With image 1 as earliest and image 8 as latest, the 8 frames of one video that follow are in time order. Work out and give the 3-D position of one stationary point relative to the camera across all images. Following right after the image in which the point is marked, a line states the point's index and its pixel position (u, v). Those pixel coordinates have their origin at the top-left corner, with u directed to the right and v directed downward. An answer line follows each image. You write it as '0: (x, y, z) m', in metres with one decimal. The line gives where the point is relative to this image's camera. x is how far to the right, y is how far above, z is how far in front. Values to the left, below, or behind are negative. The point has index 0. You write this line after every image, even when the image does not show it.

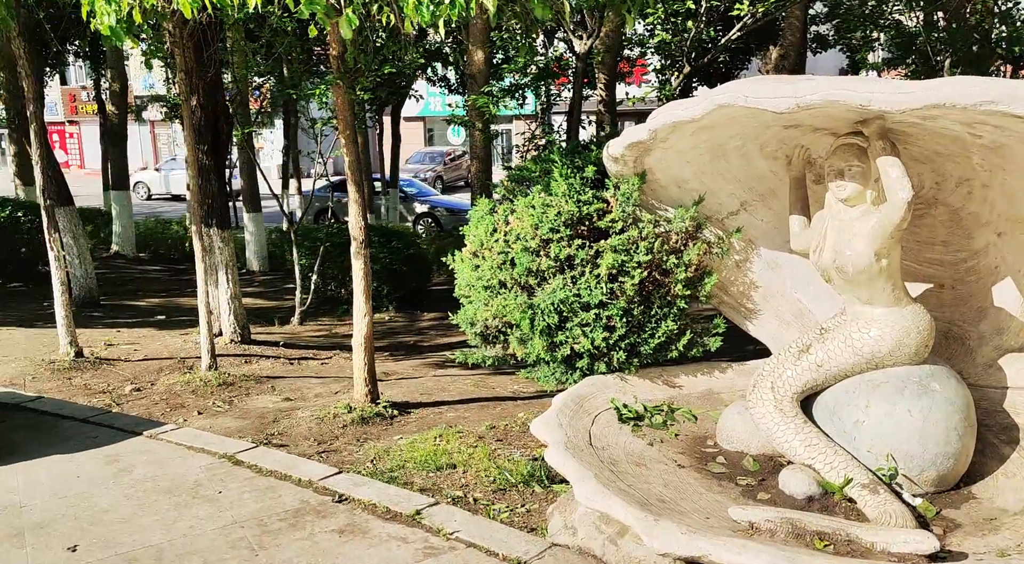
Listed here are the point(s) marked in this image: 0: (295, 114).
0: (-2.4, +2.0, +12.0) m
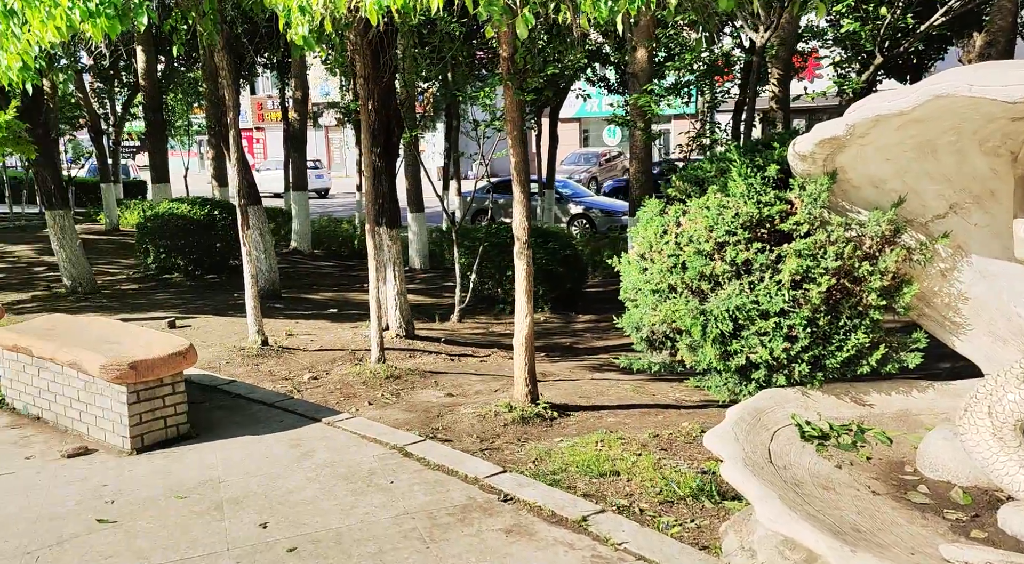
0: (-0.6, +2.0, +12.2) m
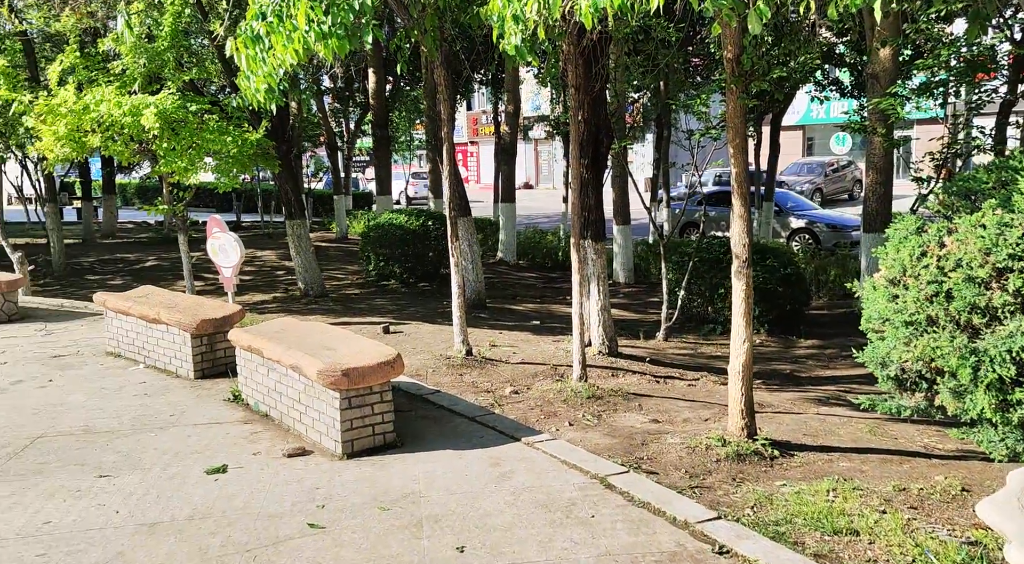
0: (+1.8, +1.8, +11.9) m
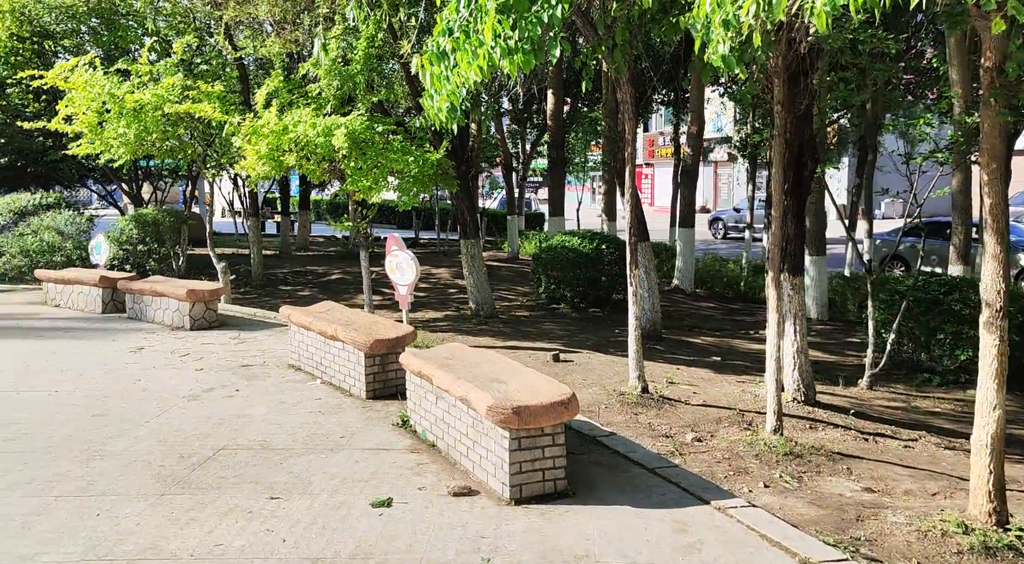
0: (+3.8, +1.4, +11.2) m
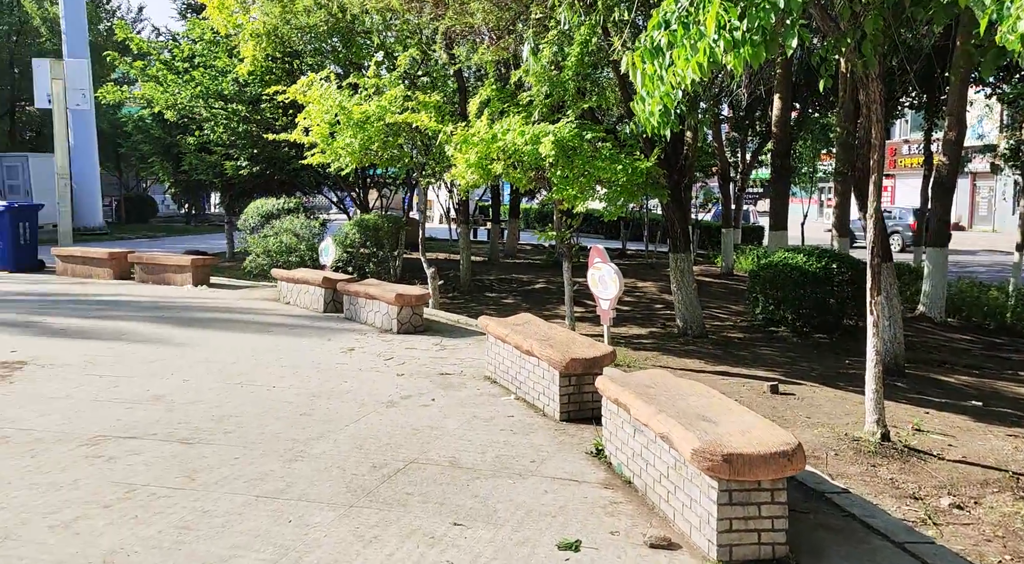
0: (+5.9, +1.1, +9.7) m
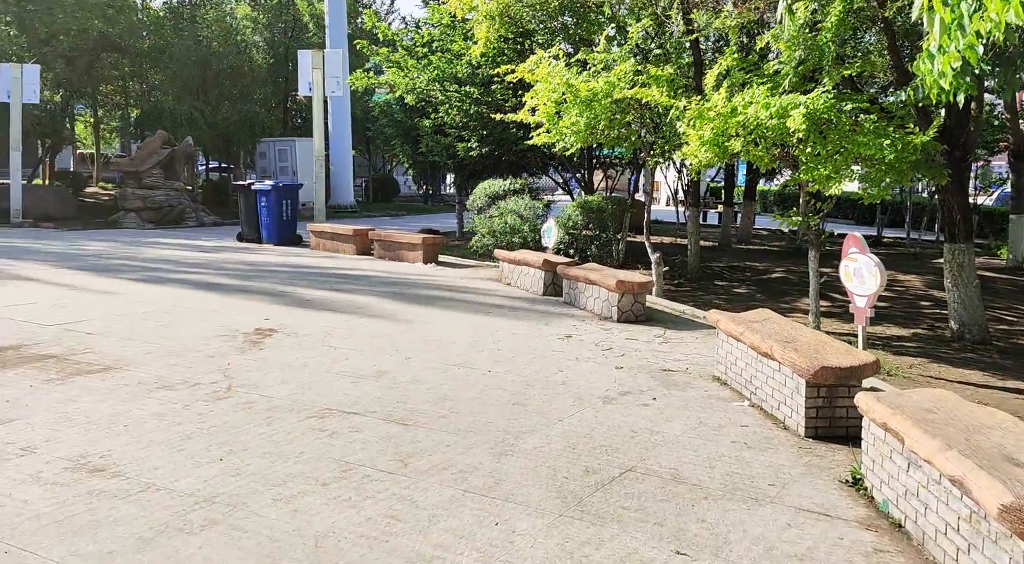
0: (+7.8, +1.0, +7.5) m
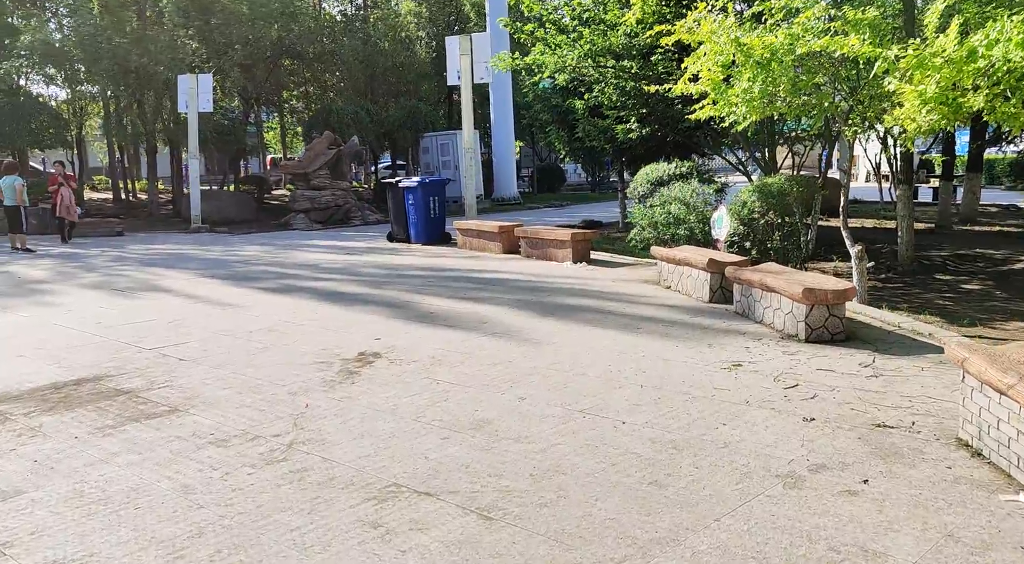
0: (+8.4, +1.1, +4.0) m
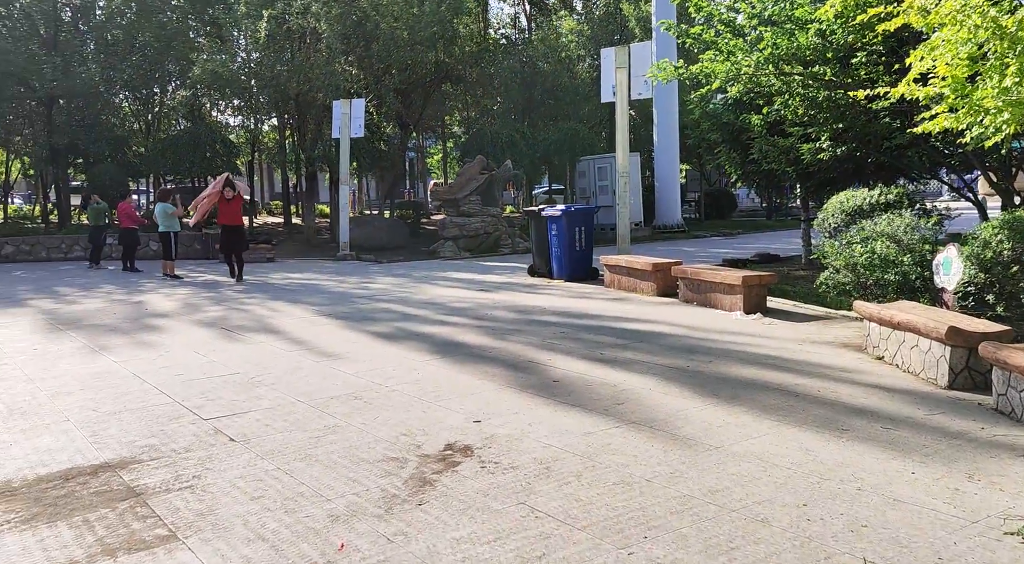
0: (+8.4, +0.7, +0.3) m
